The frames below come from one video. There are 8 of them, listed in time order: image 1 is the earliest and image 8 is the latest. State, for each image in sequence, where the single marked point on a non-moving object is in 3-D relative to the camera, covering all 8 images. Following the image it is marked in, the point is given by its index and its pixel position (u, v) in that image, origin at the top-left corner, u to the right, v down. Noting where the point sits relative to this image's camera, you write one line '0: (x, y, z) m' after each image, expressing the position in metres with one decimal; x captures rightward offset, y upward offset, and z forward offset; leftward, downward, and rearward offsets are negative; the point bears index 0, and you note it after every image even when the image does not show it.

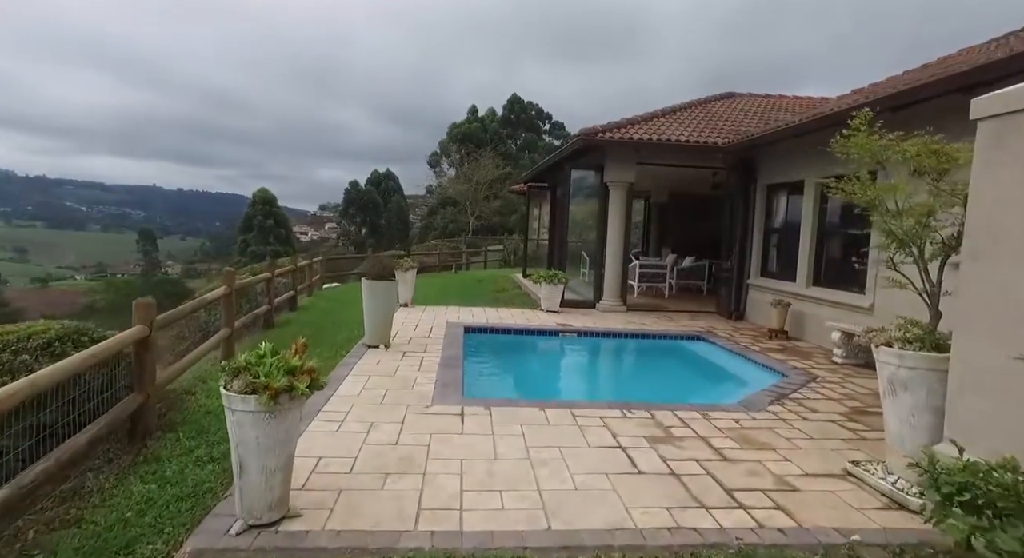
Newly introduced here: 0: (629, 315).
0: (+1.7, -0.5, +8.7) m
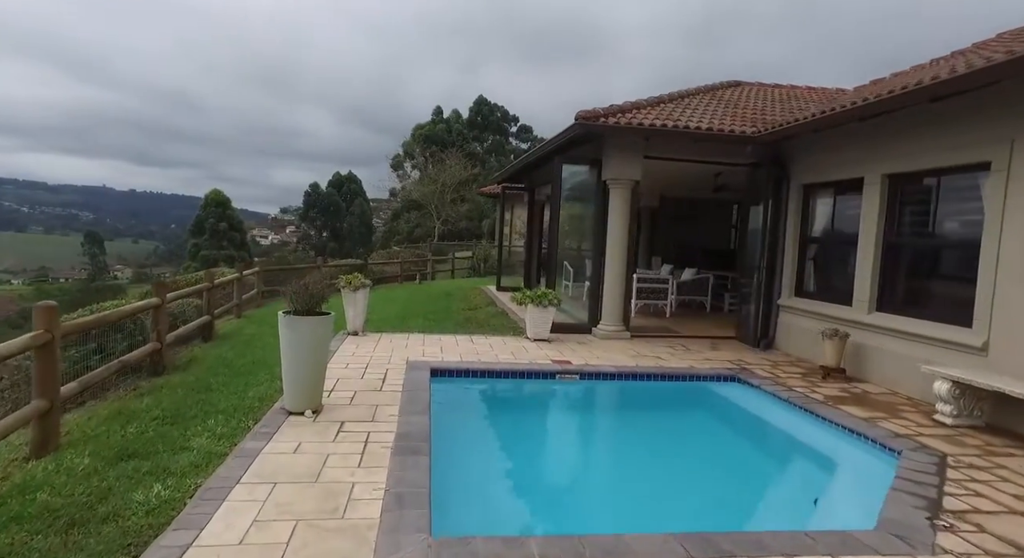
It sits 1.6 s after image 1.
0: (+1.5, -0.8, +7.1) m
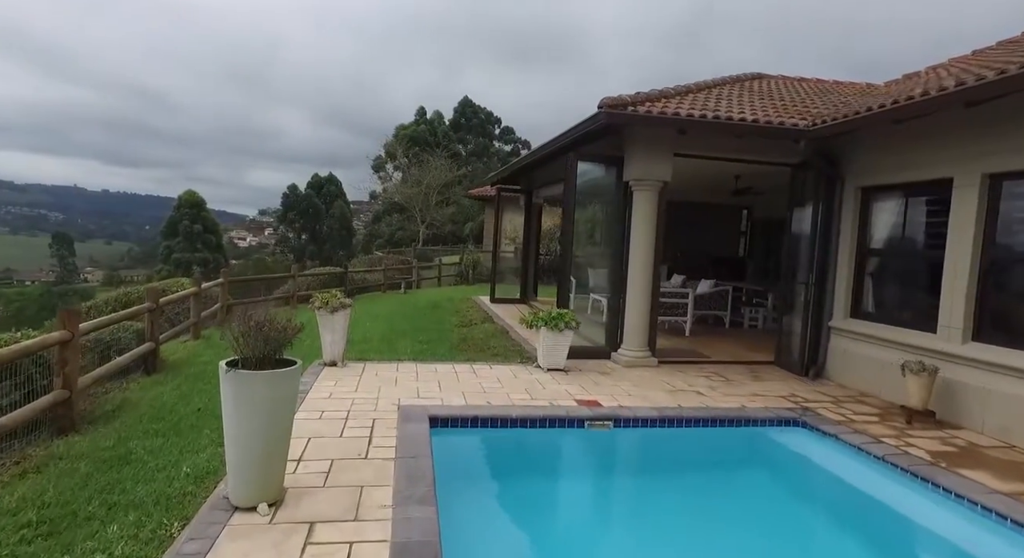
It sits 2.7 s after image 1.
0: (+1.5, -0.9, +6.1) m
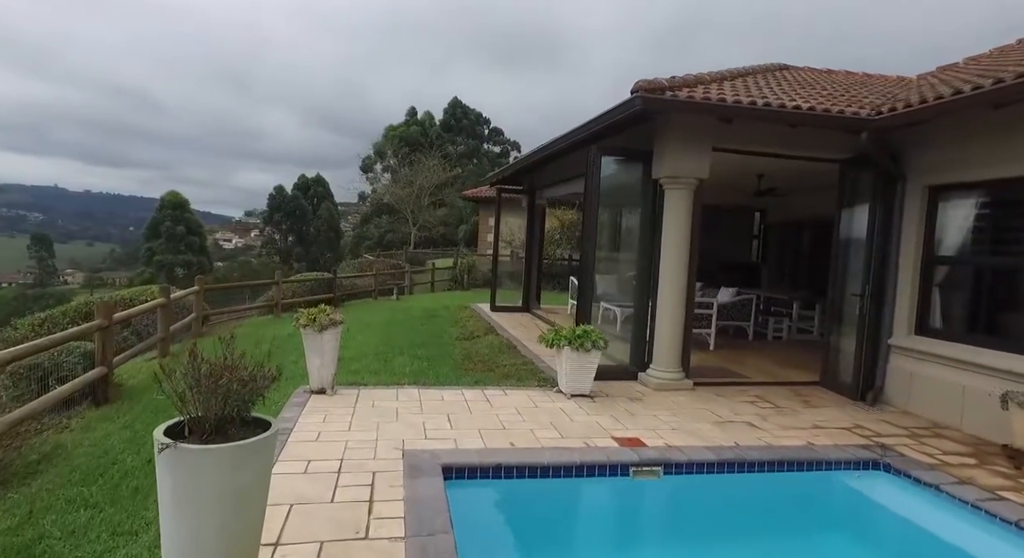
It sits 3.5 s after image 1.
0: (+1.7, -1.0, +5.3) m
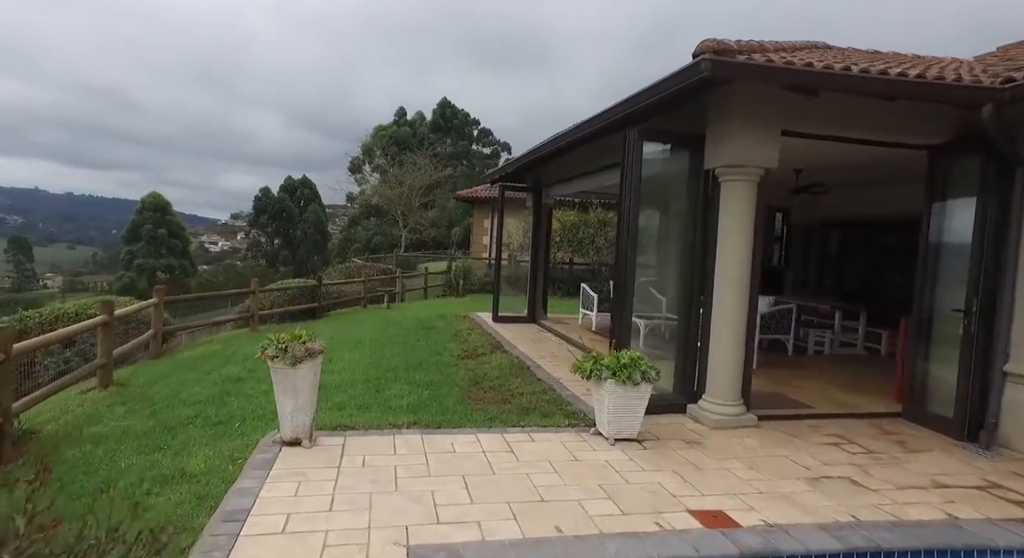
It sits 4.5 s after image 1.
0: (+1.9, -1.1, +4.2) m
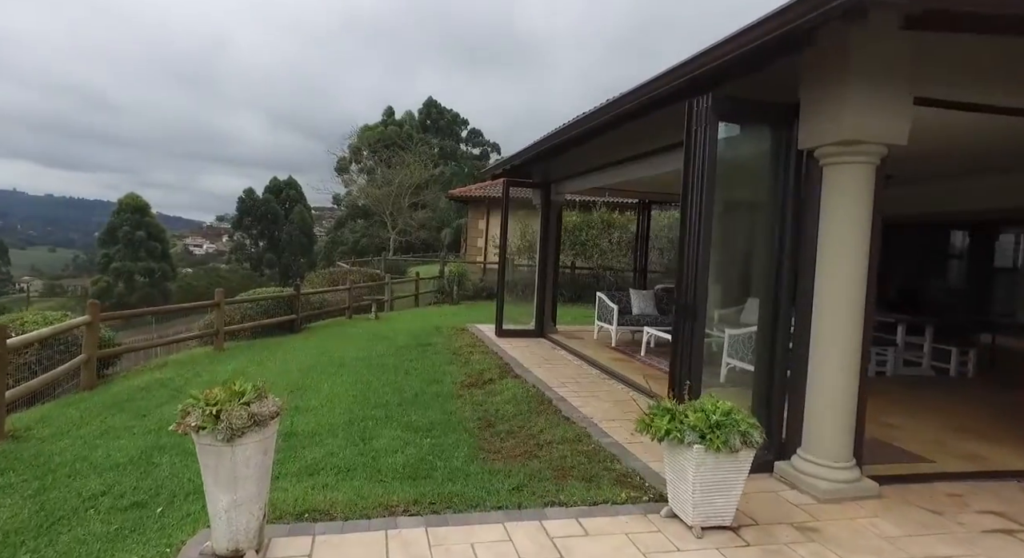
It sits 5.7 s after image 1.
0: (+2.1, -1.2, +3.0) m
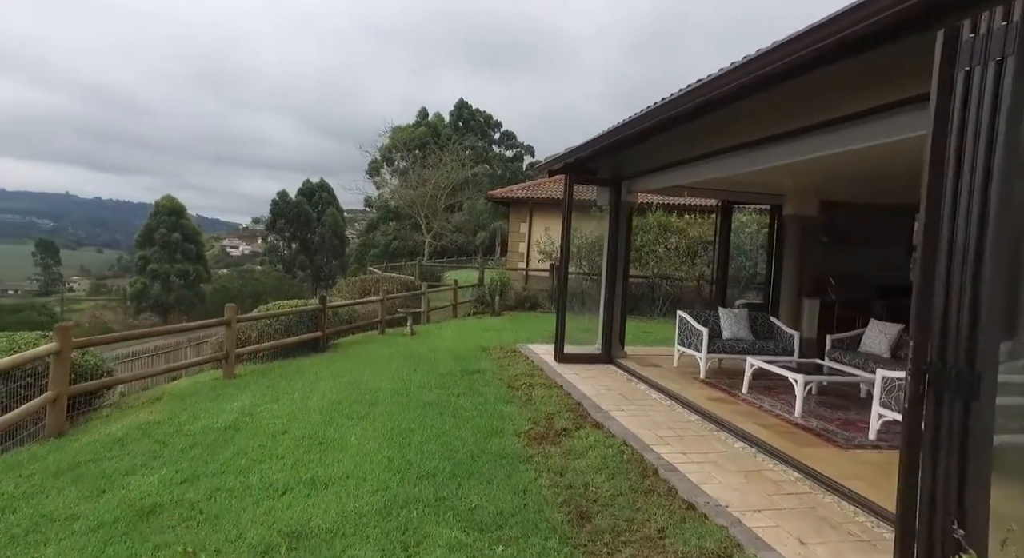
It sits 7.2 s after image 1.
0: (+2.5, -1.4, +1.5) m
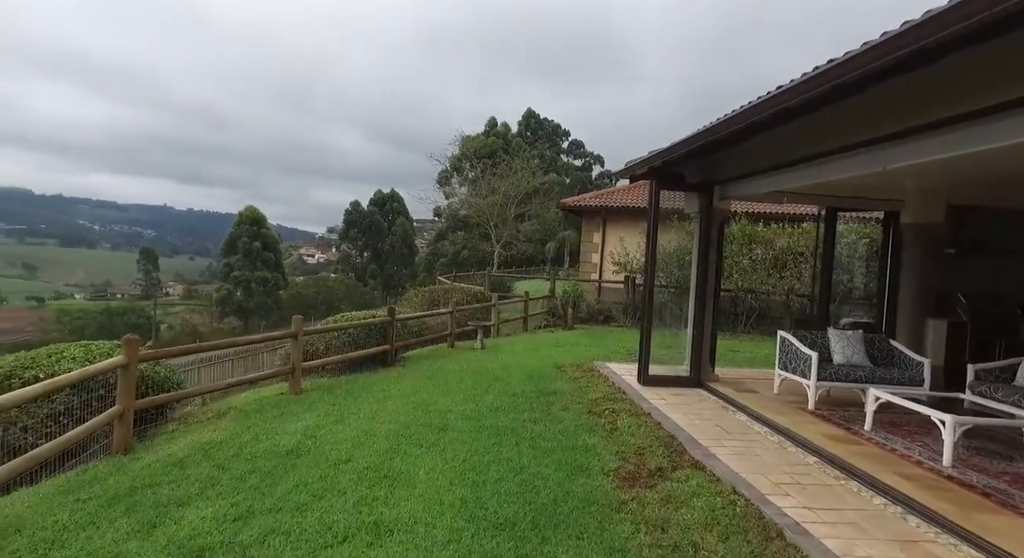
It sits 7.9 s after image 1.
0: (+2.8, -1.5, +0.6) m
